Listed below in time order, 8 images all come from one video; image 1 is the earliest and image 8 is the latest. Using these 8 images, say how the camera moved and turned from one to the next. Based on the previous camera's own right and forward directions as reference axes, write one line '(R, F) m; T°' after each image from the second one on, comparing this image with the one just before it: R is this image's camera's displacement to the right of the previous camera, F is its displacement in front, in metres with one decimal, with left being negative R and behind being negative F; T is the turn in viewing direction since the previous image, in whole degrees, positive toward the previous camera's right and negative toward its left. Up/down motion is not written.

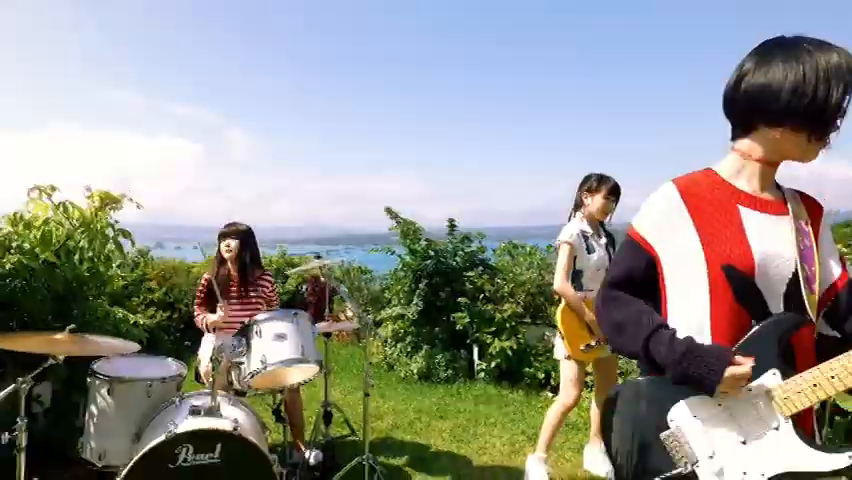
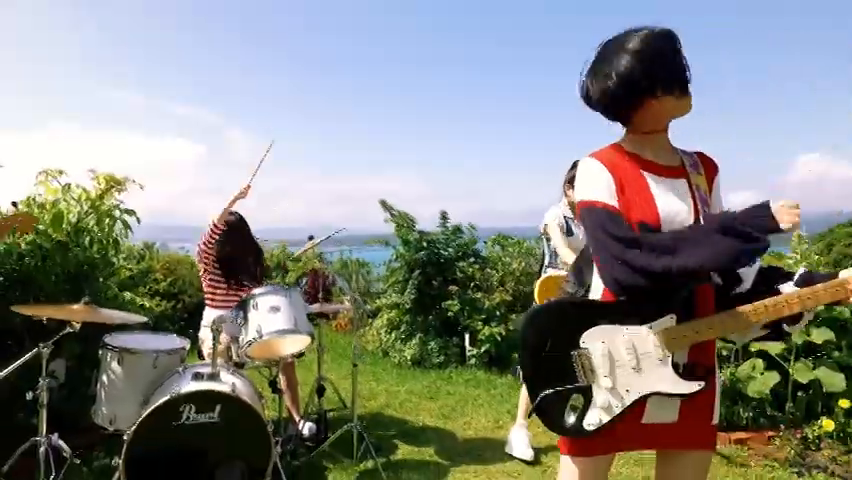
(+0.1, -0.3) m; 0°
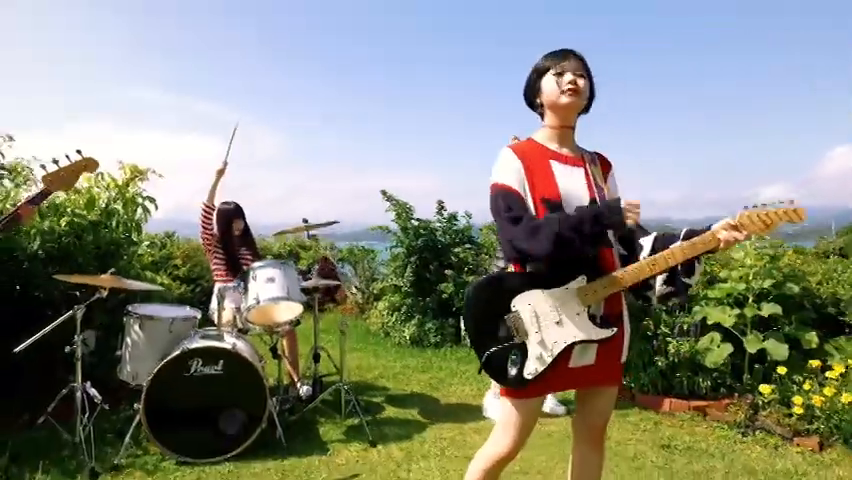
(+0.3, -0.4) m; -2°
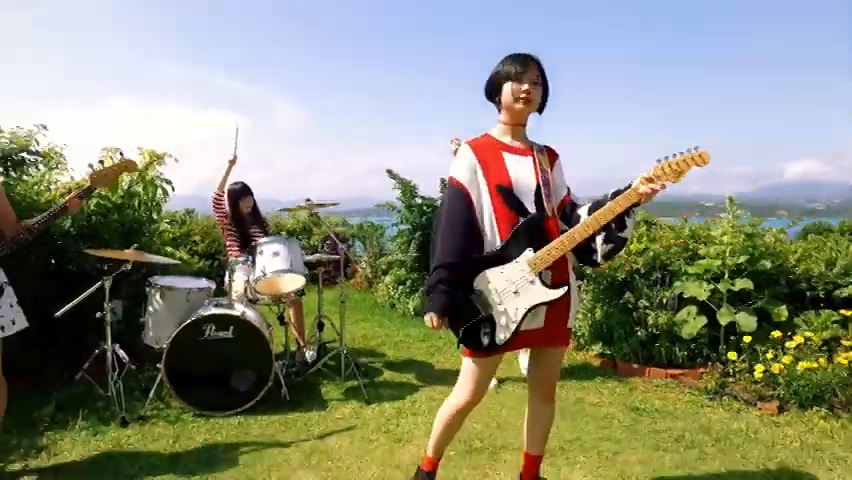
(+0.2, -0.3) m; -2°
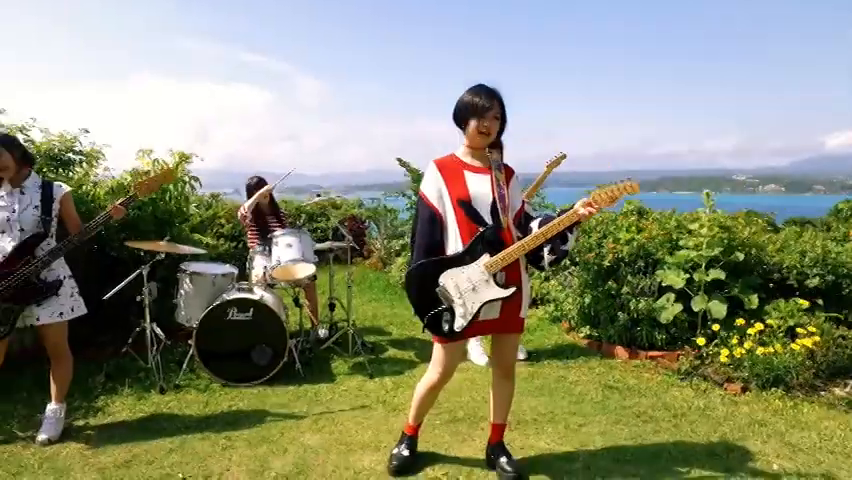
(+0.2, -0.4) m; -3°
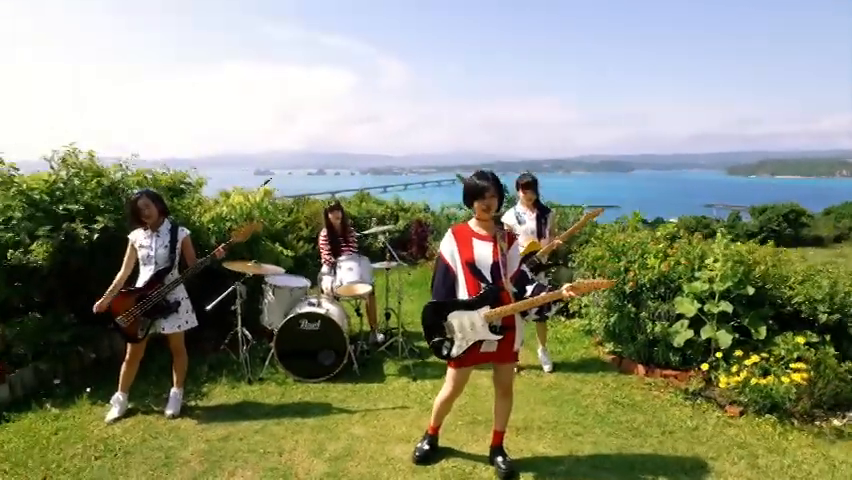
(+0.4, -0.8) m; -8°
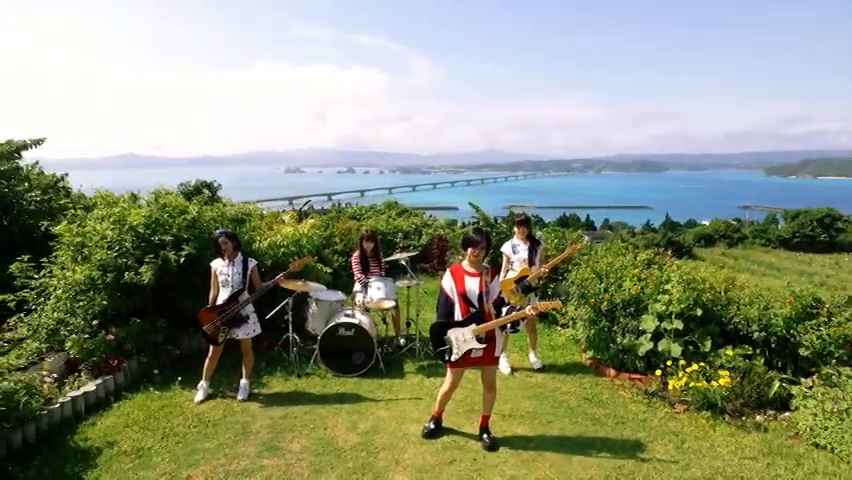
(+0.2, -1.4) m; -3°
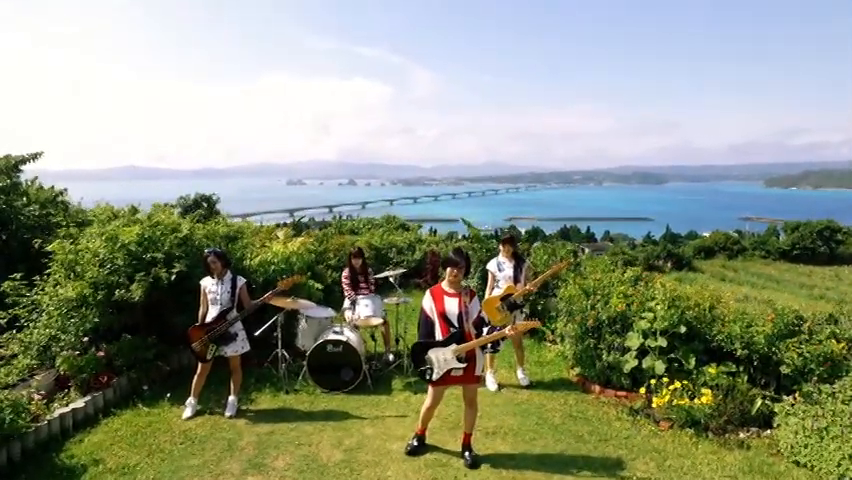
(+0.2, -0.1) m; 0°
